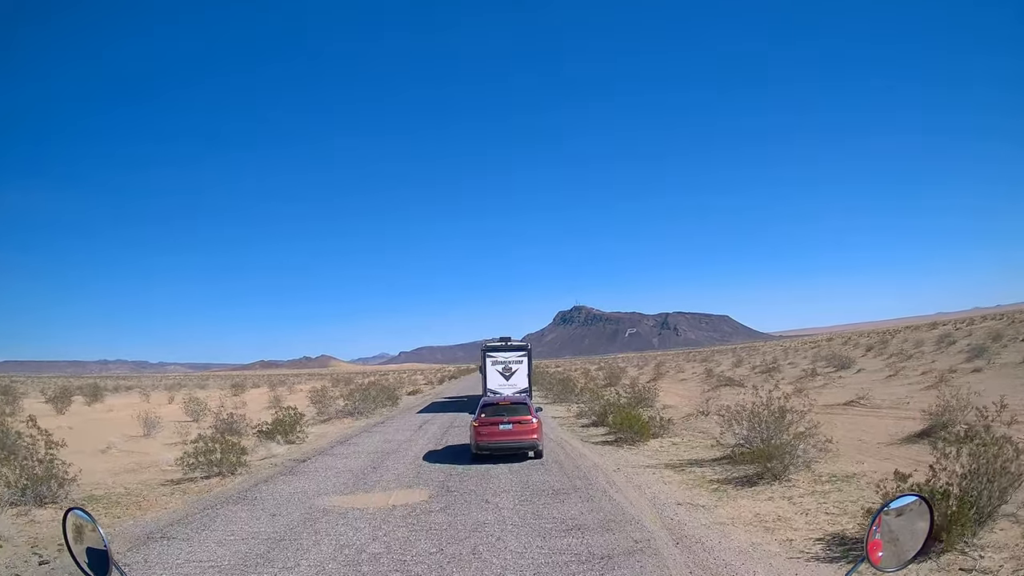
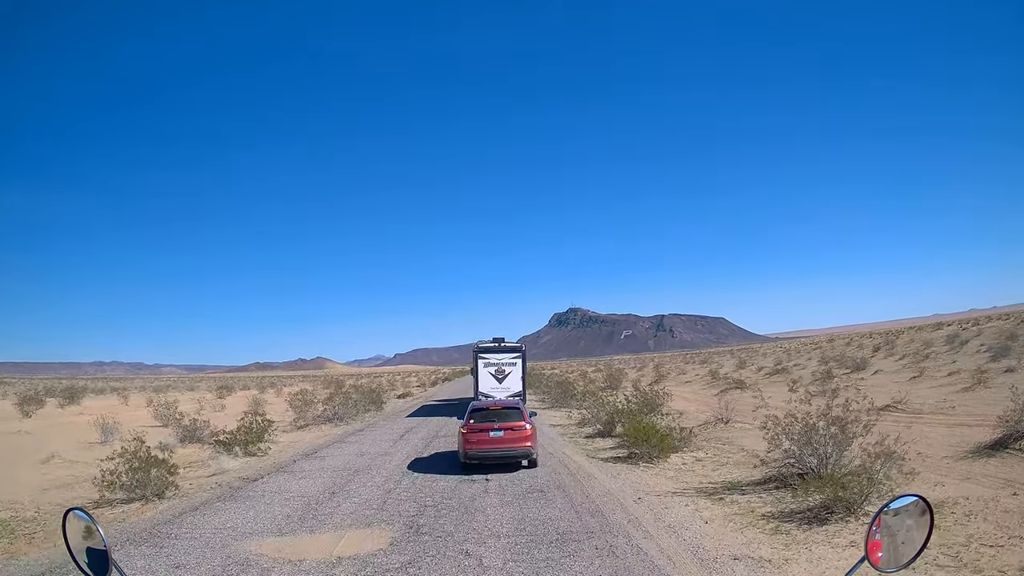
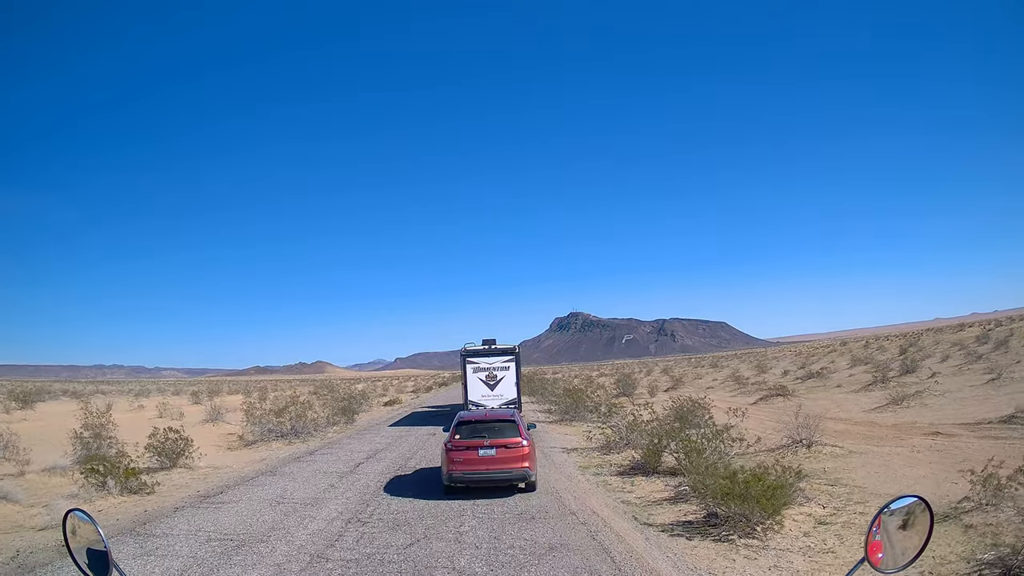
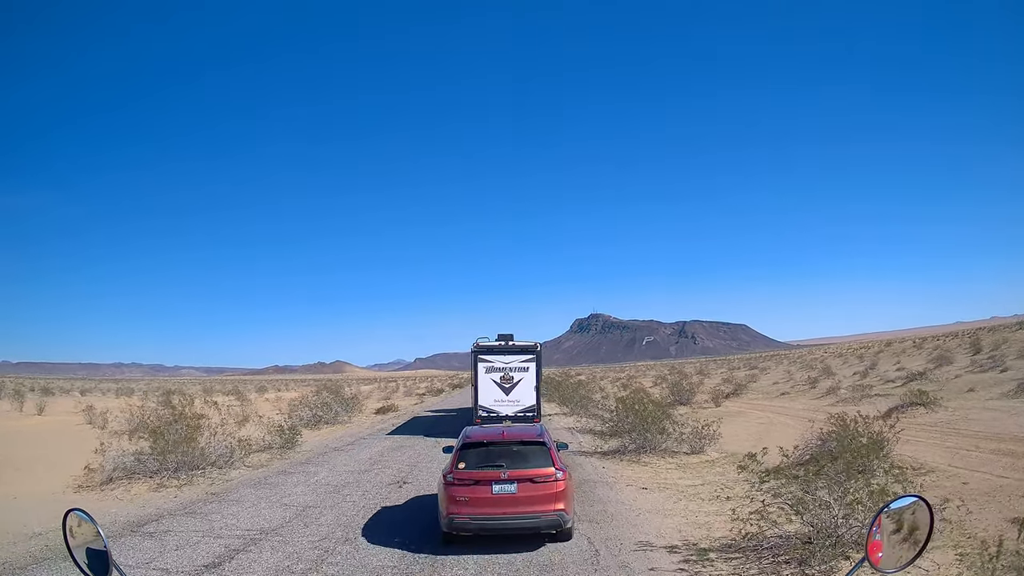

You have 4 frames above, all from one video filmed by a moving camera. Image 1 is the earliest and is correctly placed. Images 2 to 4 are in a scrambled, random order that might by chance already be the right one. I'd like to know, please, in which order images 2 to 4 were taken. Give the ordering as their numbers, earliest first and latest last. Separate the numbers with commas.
2, 3, 4
